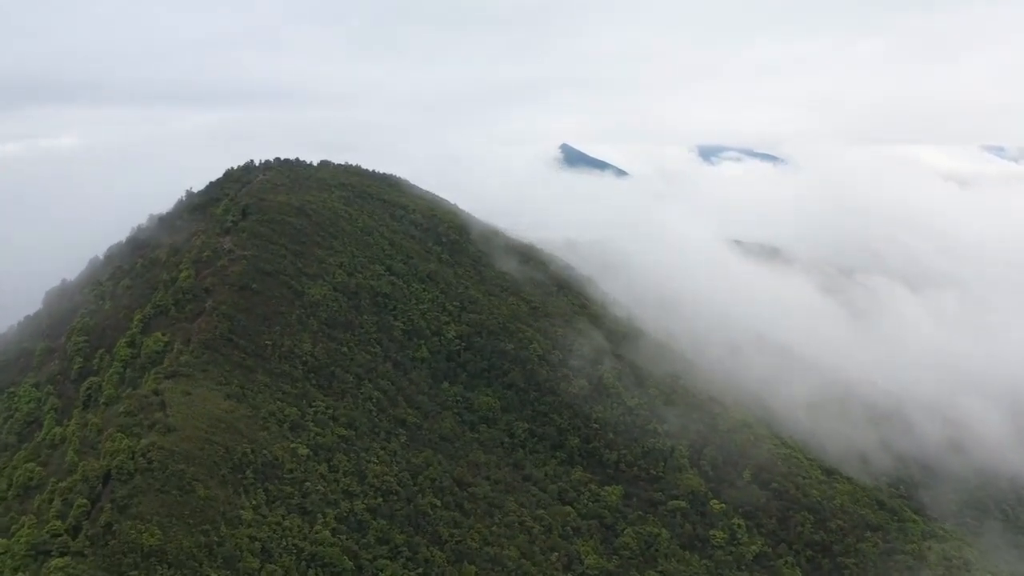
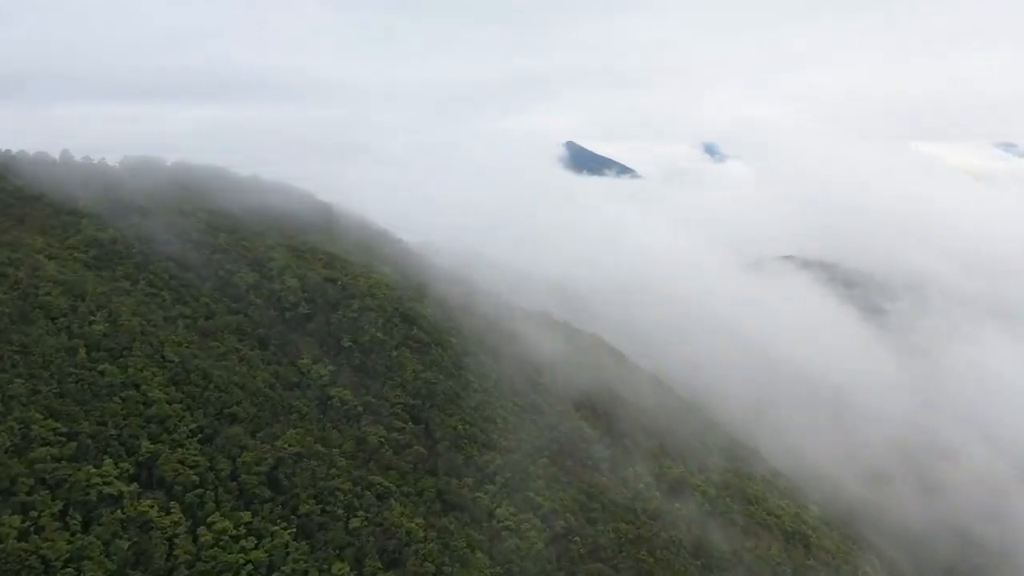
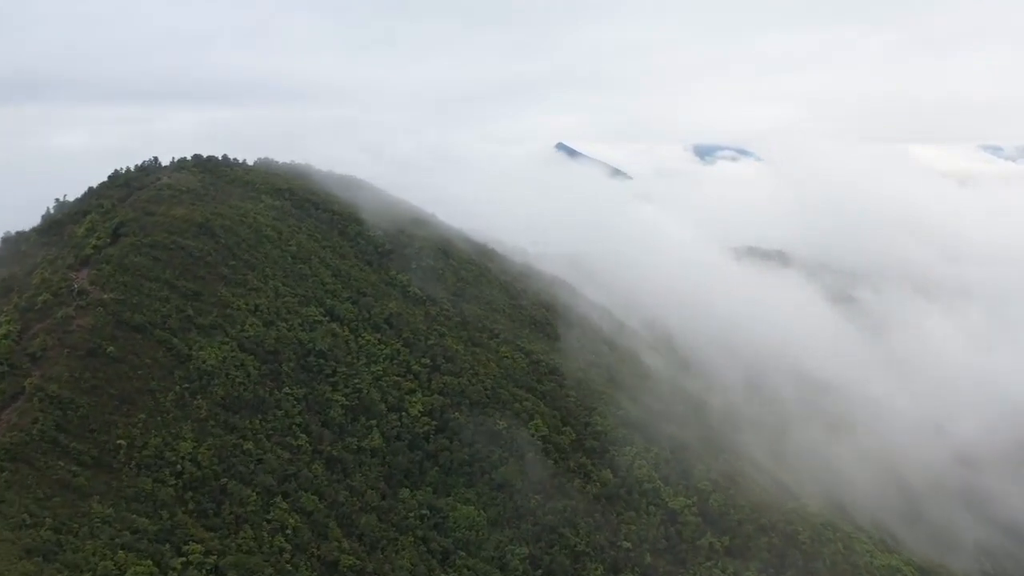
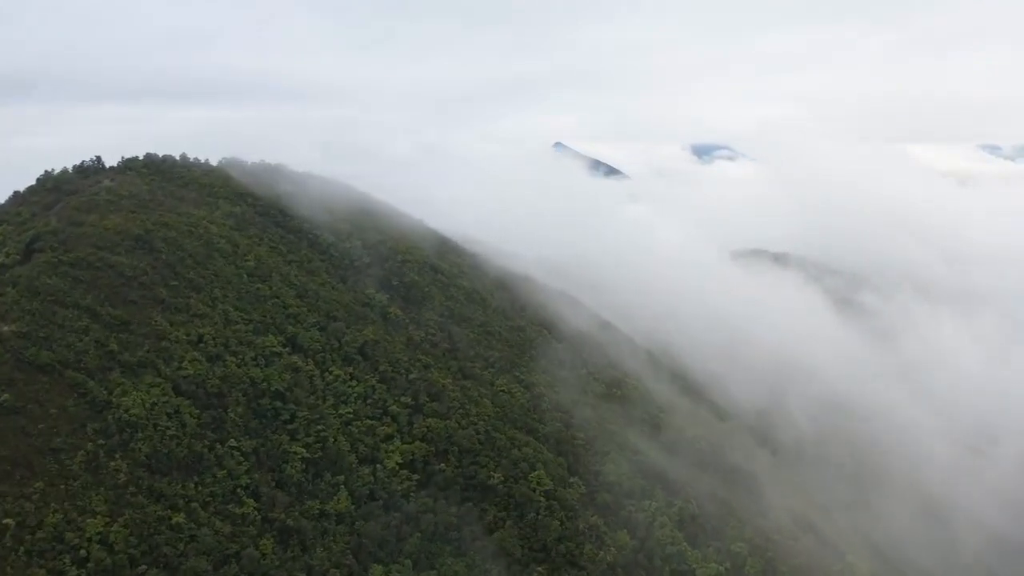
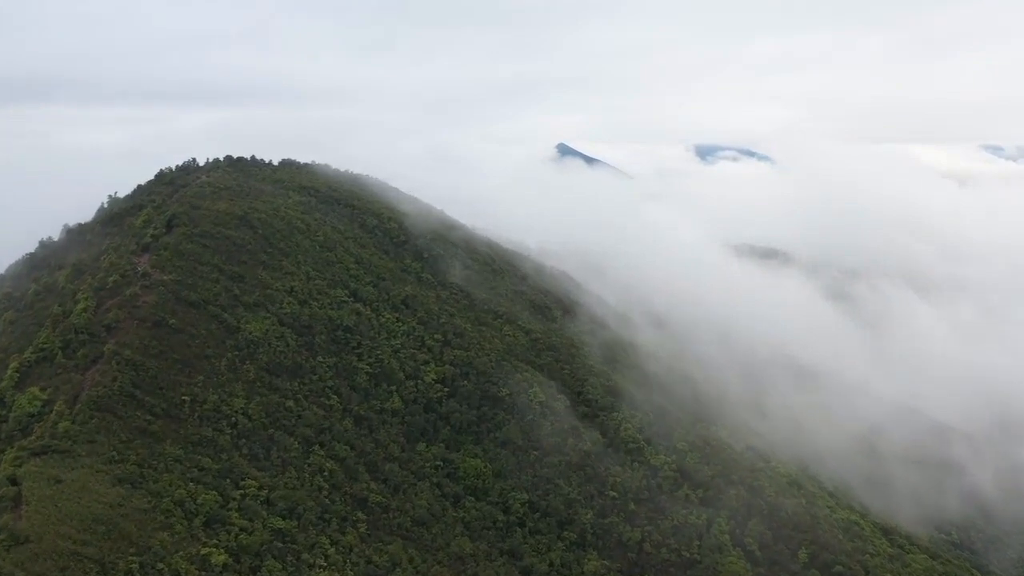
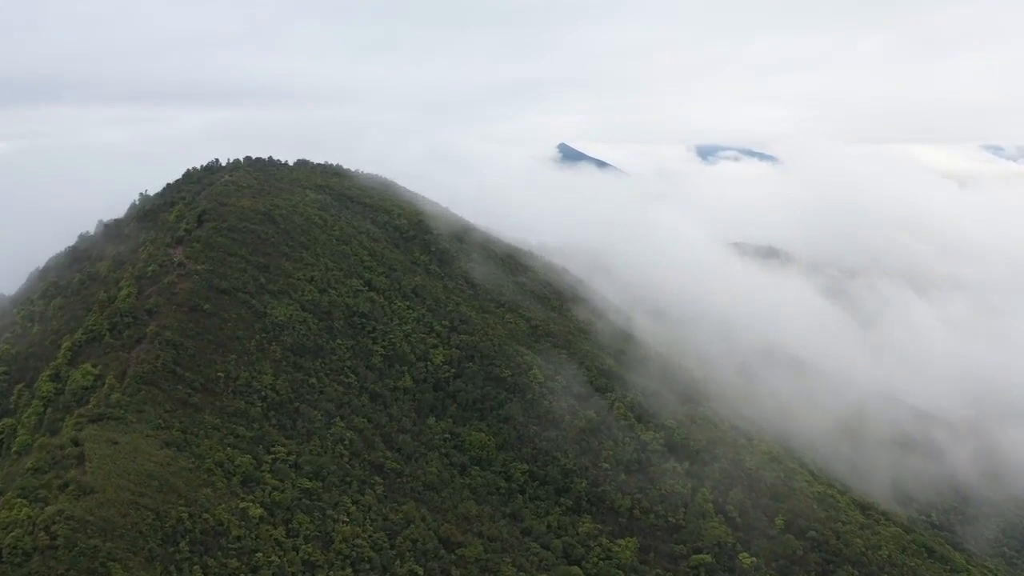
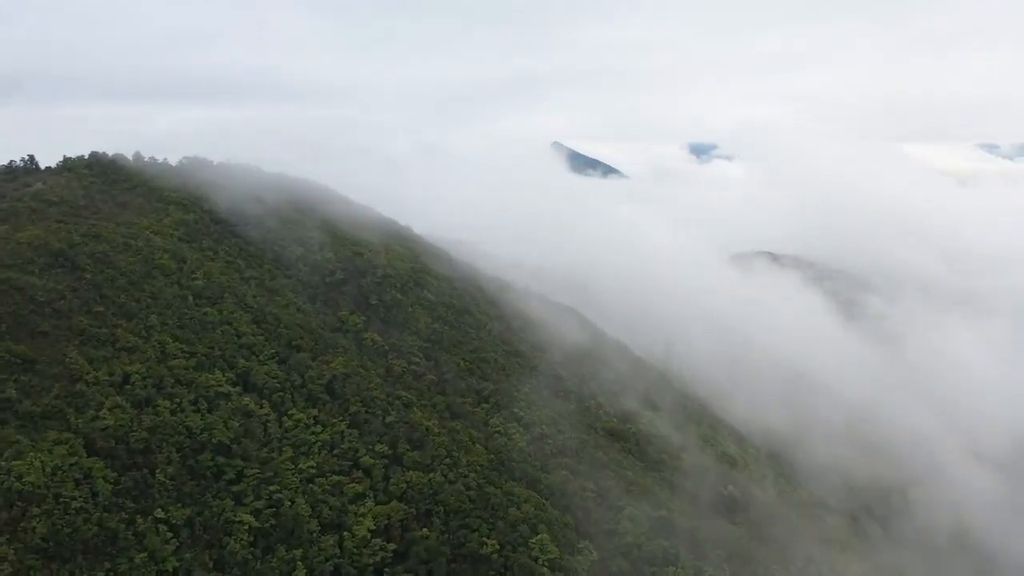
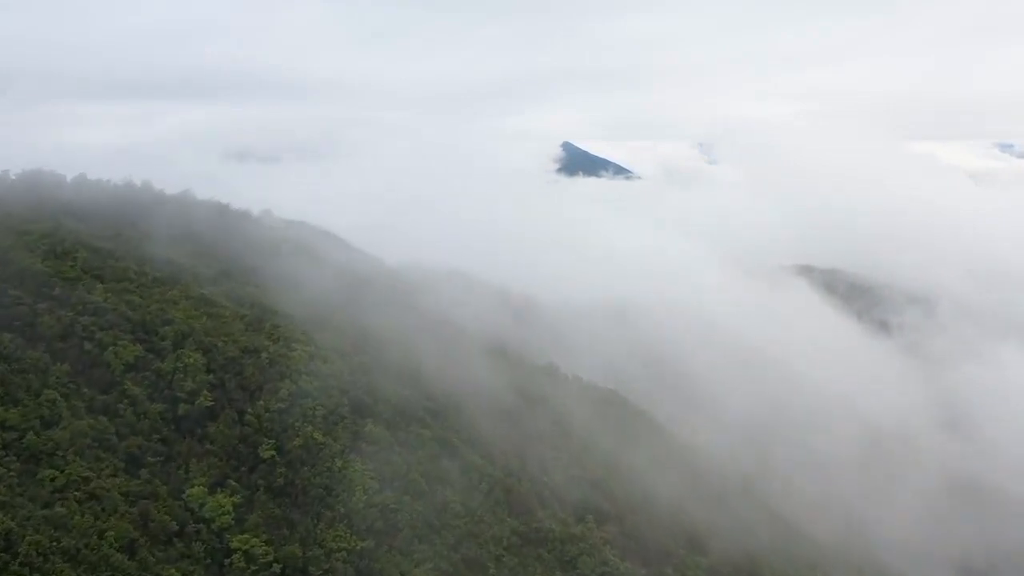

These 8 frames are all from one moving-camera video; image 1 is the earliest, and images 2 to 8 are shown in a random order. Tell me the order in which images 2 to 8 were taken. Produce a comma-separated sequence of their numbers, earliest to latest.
6, 5, 3, 4, 7, 2, 8
